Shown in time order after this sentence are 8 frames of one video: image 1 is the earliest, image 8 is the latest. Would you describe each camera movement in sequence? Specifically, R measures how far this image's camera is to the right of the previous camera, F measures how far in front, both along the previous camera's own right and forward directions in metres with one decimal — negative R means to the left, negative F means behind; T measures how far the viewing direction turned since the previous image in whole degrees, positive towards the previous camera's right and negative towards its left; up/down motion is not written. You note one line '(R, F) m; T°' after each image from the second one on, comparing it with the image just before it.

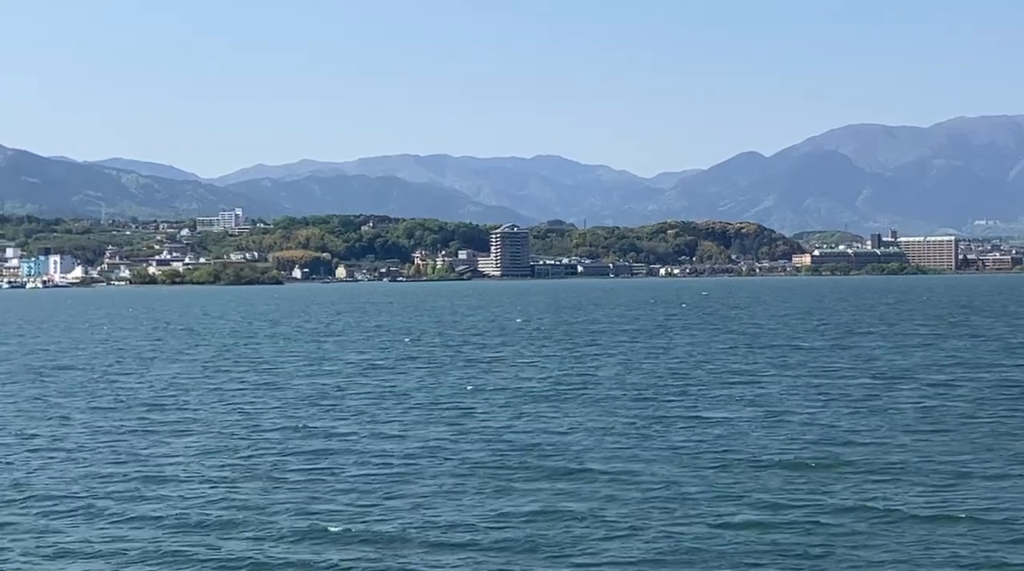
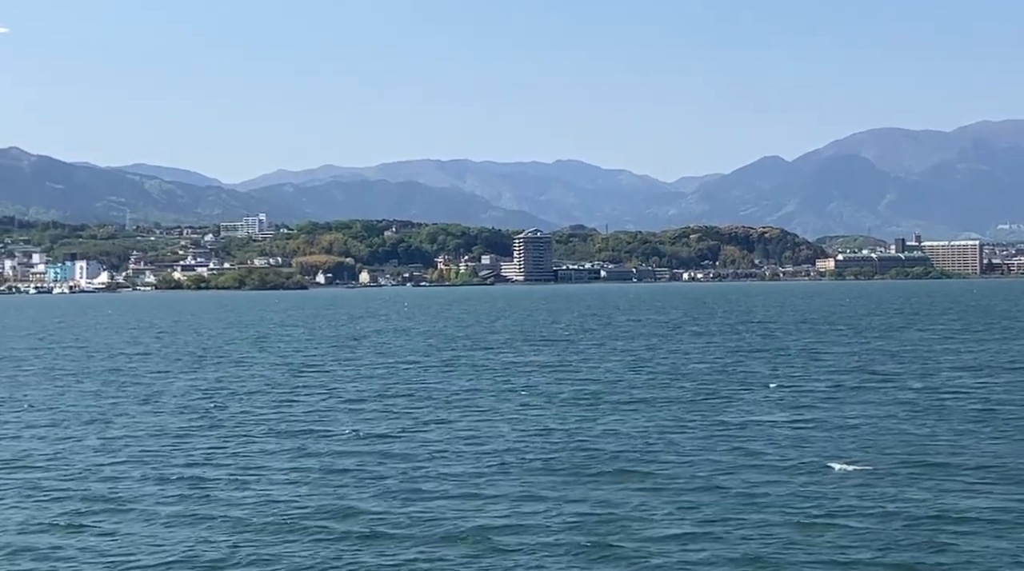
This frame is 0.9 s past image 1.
(-0.2, -0.2) m; -1°
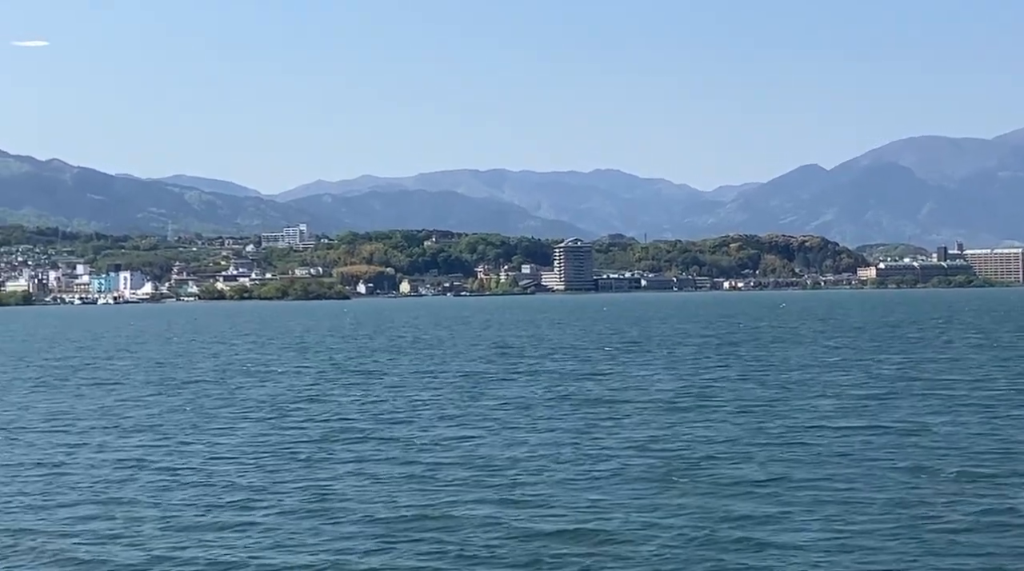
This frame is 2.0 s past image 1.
(-0.4, -0.3) m; -1°
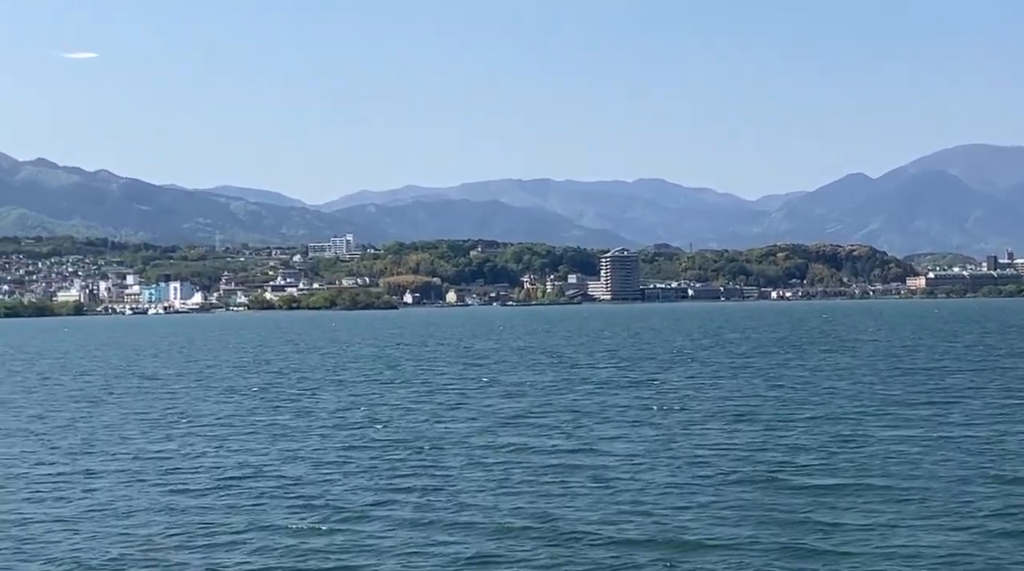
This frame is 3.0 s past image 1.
(-0.5, -0.2) m; -1°
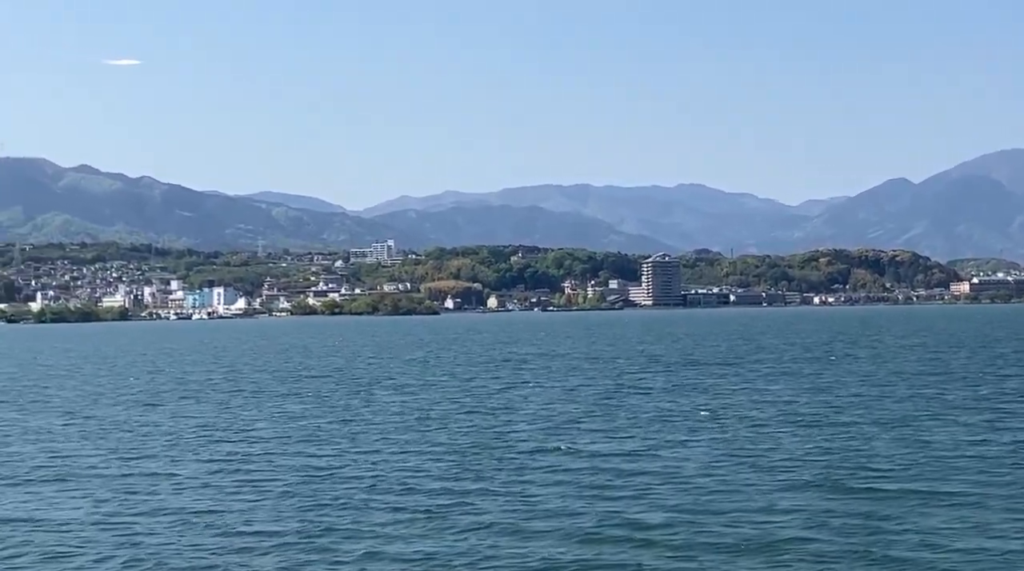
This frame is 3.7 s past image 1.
(-0.4, -0.2) m; -1°
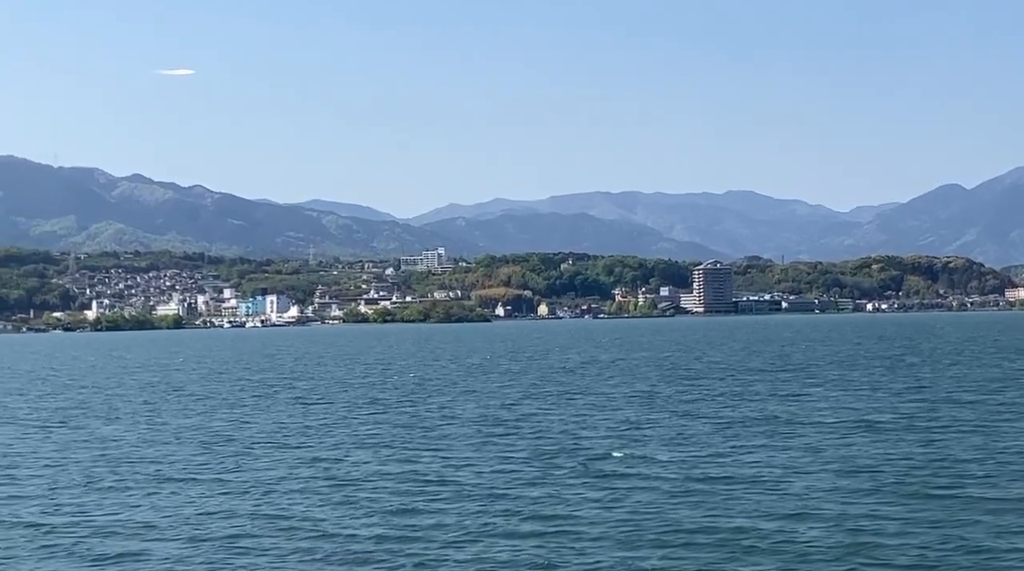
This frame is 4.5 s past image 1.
(-0.5, -0.1) m; -1°
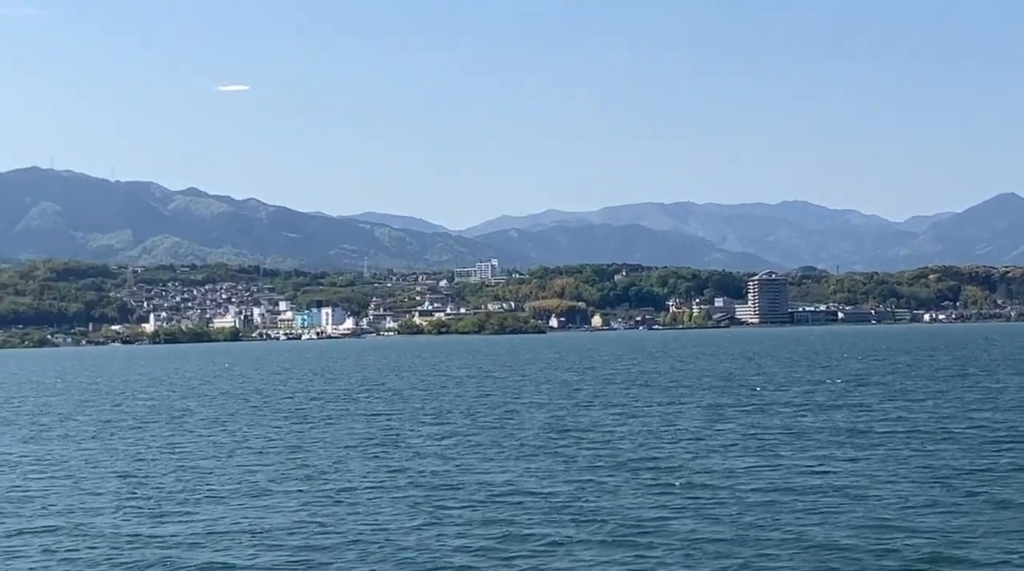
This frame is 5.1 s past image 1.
(-0.3, -0.1) m; -2°
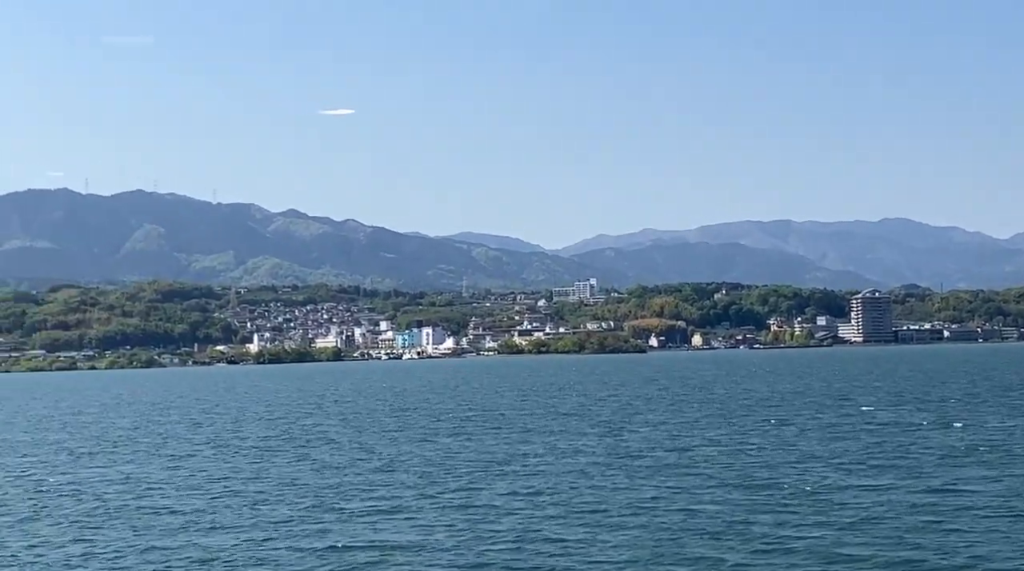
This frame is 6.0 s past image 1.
(-0.5, +0.2) m; -3°
